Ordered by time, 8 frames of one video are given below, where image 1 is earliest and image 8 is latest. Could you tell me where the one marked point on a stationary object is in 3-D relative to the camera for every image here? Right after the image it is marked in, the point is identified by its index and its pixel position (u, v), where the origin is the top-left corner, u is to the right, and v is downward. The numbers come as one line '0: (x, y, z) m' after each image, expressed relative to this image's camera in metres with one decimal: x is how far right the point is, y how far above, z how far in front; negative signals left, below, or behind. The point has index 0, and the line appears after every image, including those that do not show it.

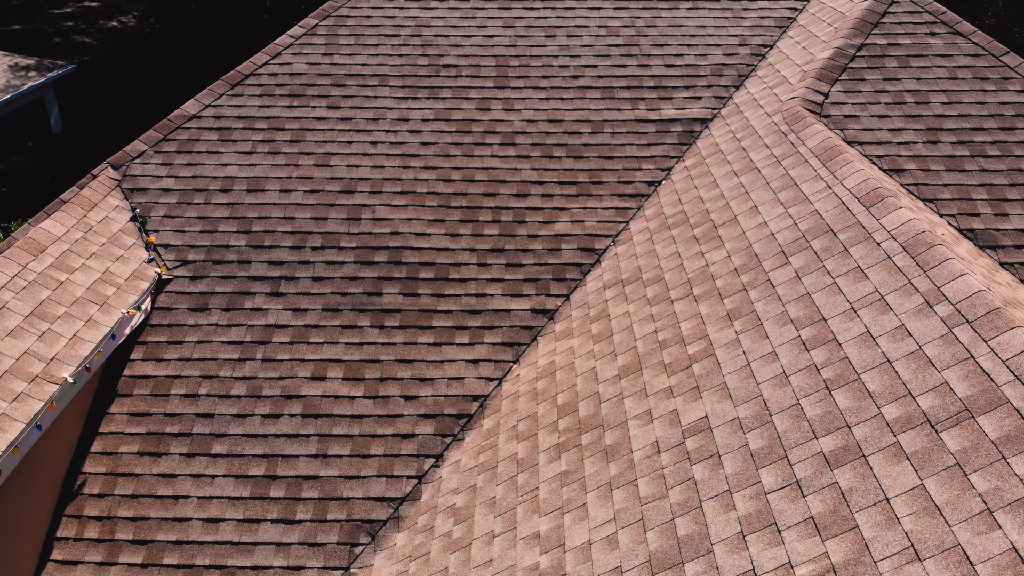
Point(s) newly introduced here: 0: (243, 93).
0: (-2.3, +1.7, +9.6) m
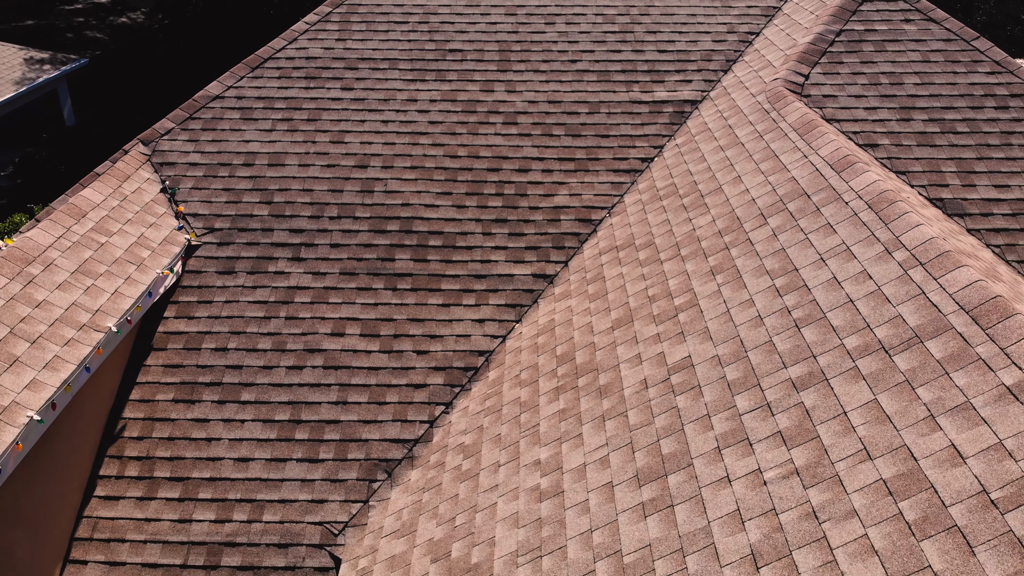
0: (-2.3, +1.9, +10.2) m
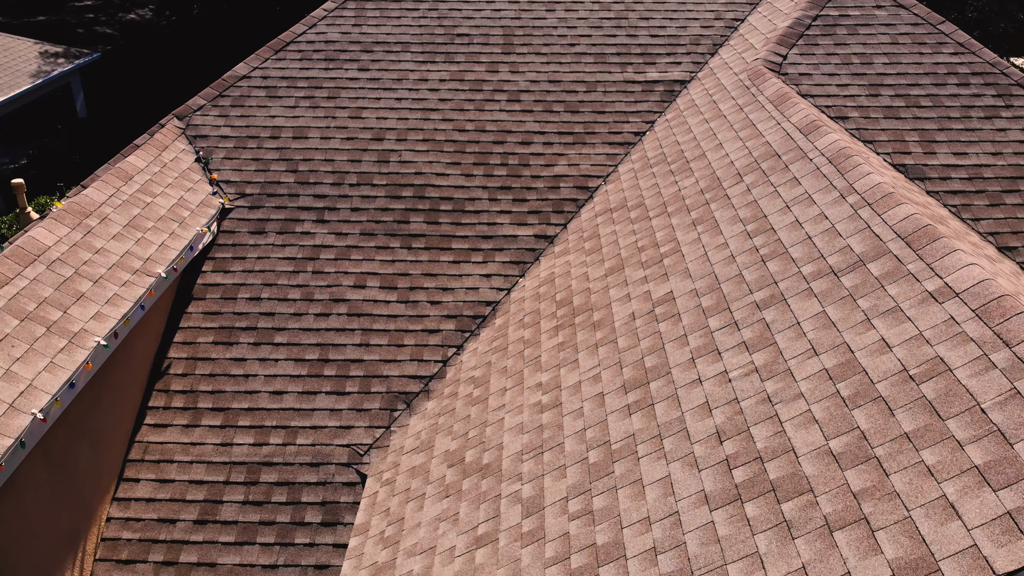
0: (-2.2, +2.3, +11.1) m
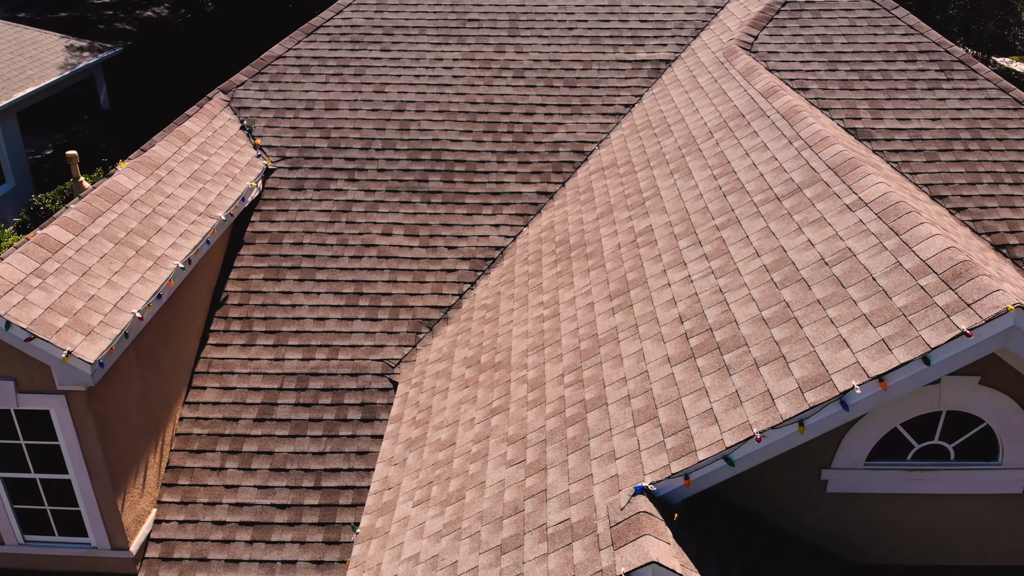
0: (-2.2, +2.8, +12.5) m
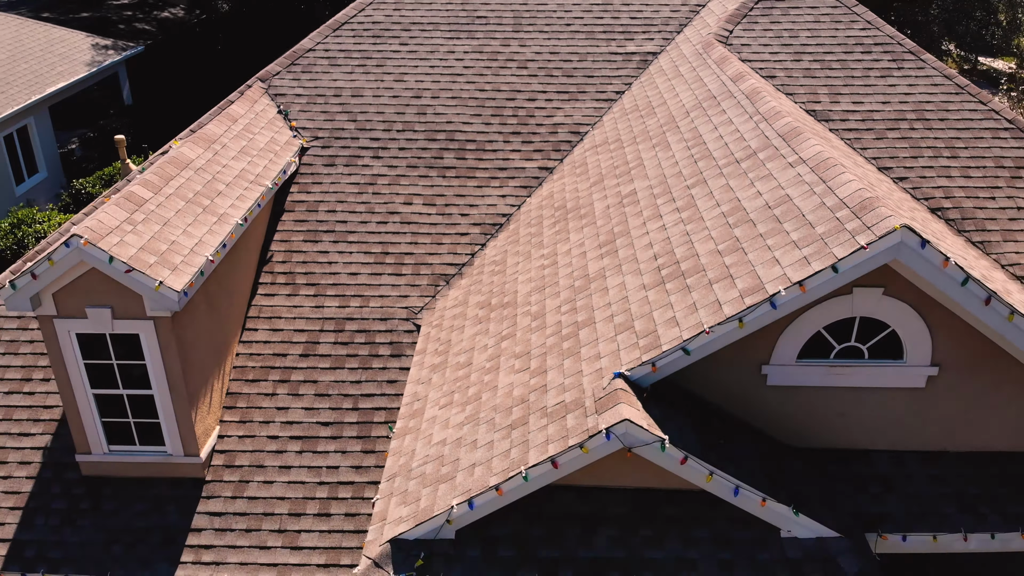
0: (-2.1, +3.2, +14.0) m
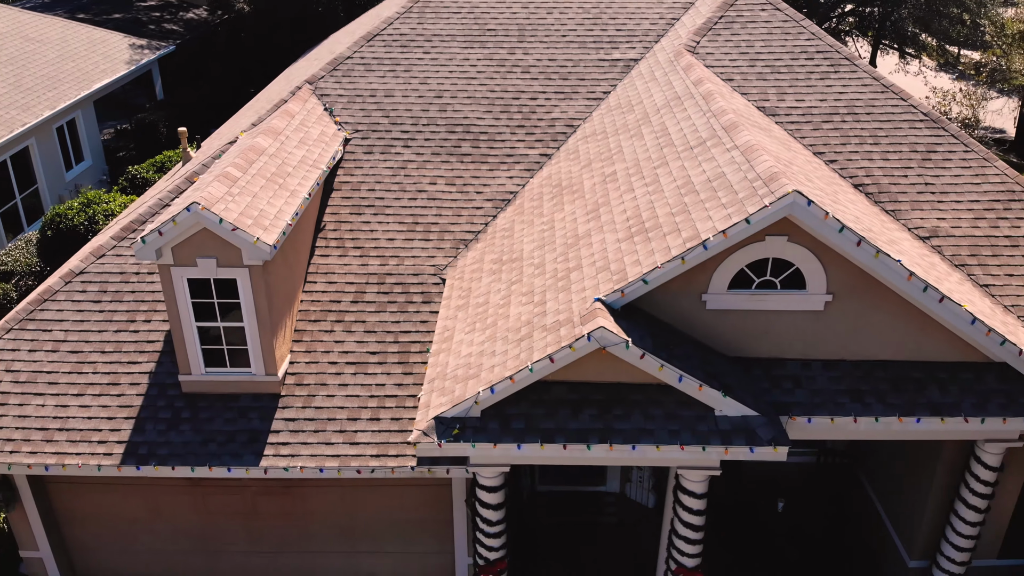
0: (-2.1, +3.6, +16.6) m
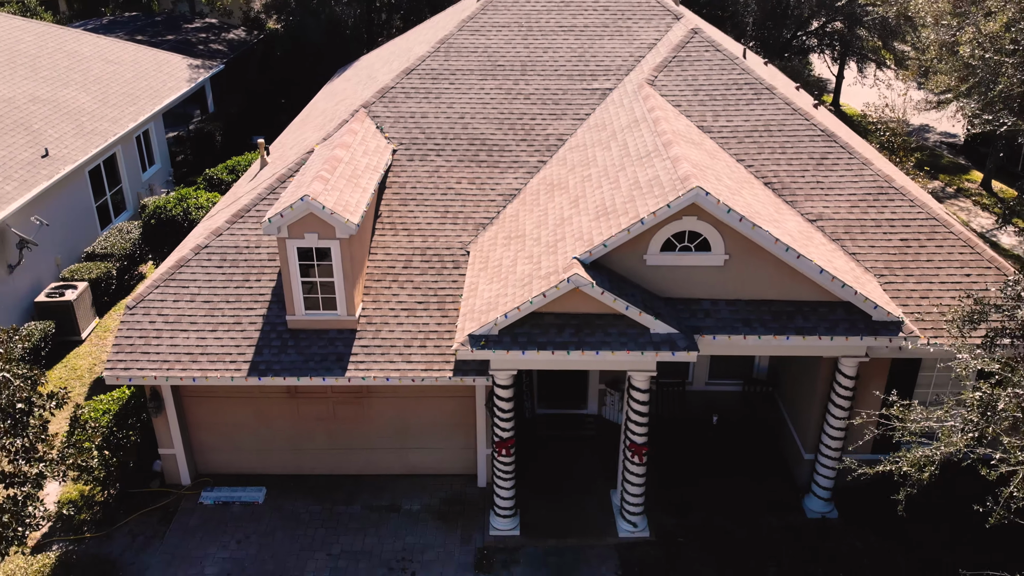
0: (-2.0, +4.1, +21.8) m
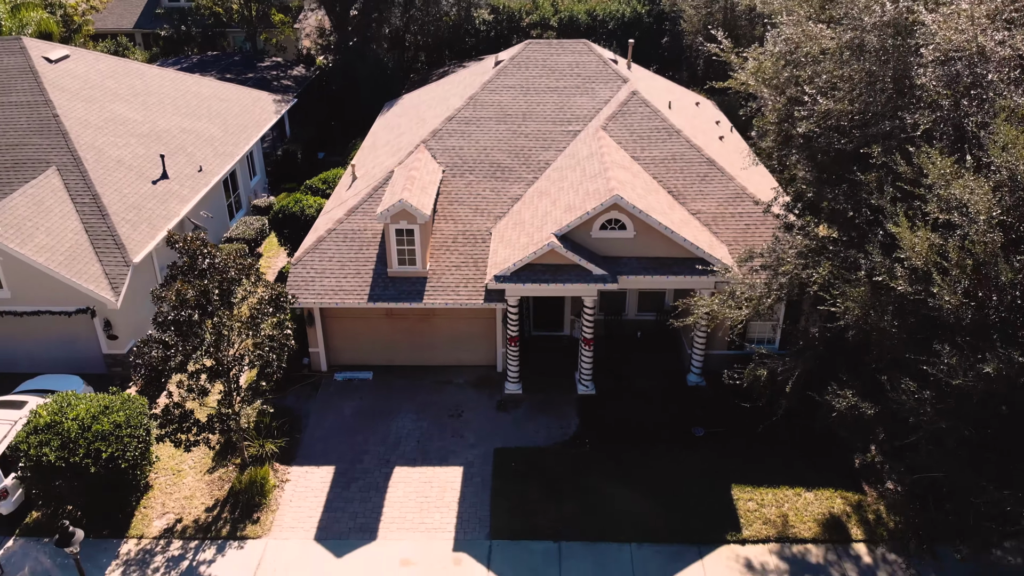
0: (-1.8, +5.1, +34.4) m
